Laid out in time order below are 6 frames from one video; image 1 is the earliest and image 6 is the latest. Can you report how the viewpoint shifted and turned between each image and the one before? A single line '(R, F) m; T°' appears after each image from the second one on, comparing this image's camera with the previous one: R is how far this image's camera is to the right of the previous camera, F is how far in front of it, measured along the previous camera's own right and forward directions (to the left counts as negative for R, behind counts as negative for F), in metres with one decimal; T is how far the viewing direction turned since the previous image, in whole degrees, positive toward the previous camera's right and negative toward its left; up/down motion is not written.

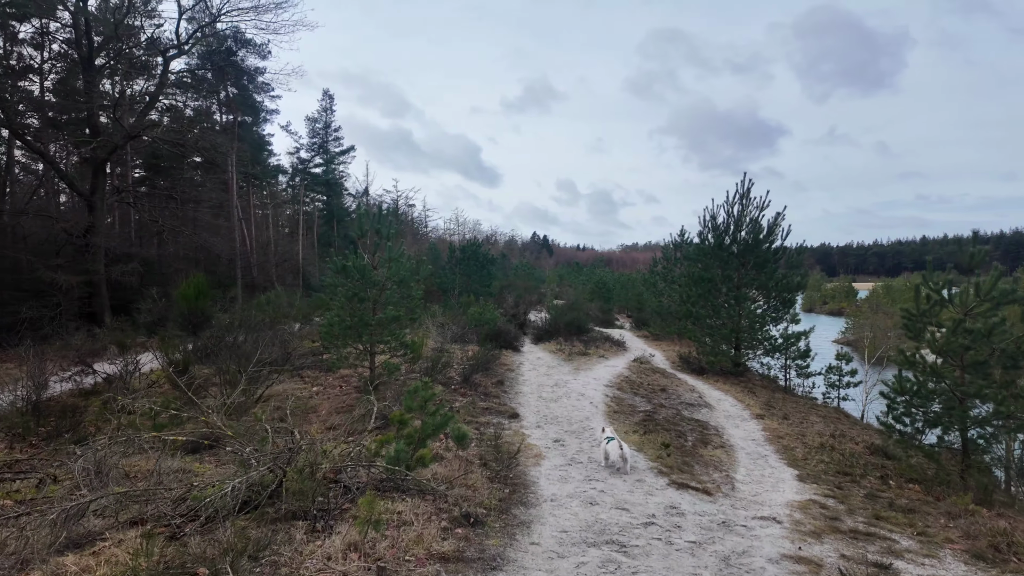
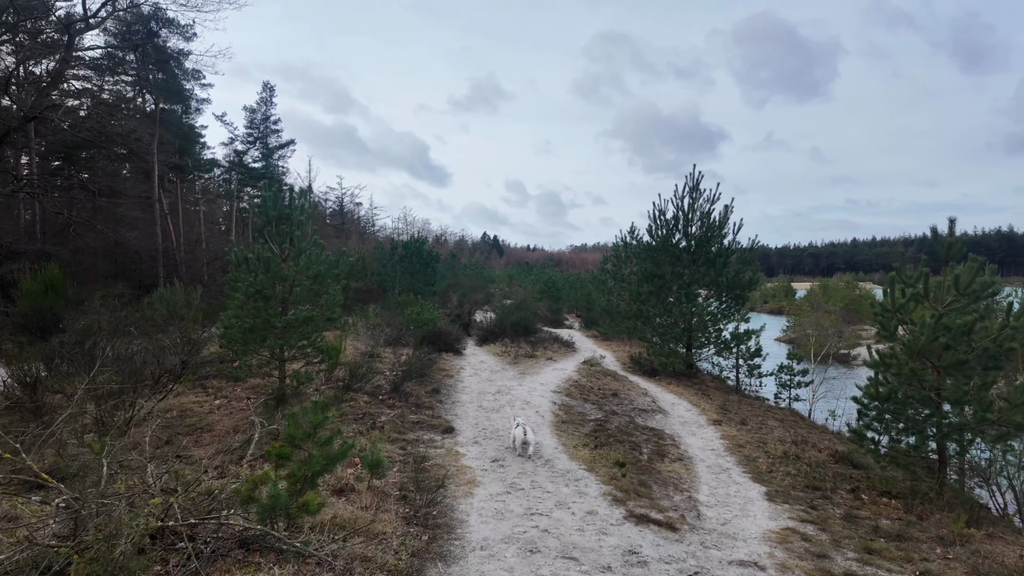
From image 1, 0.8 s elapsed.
(+0.3, +1.3) m; +5°
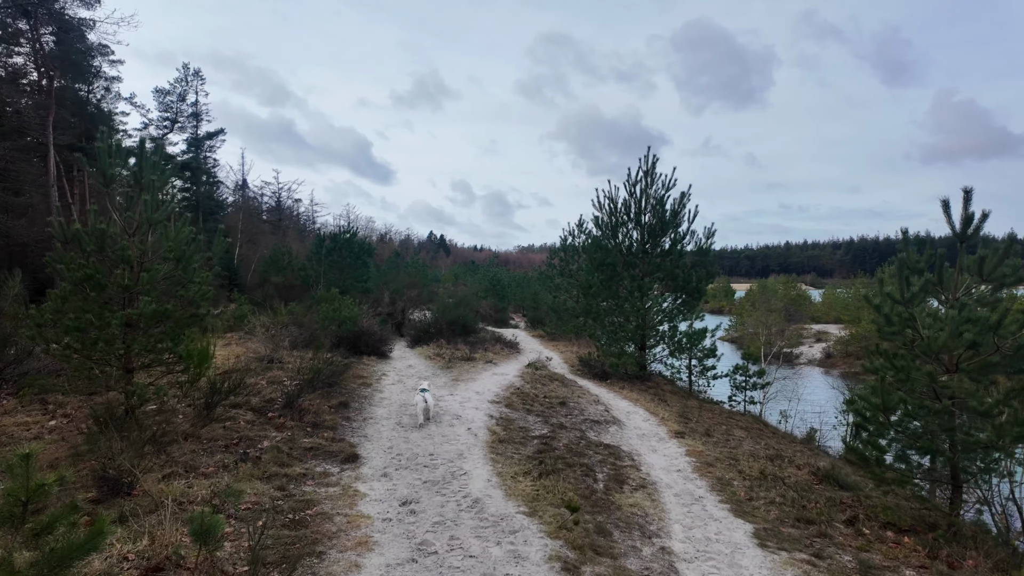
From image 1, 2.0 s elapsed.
(+0.3, +2.0) m; +5°
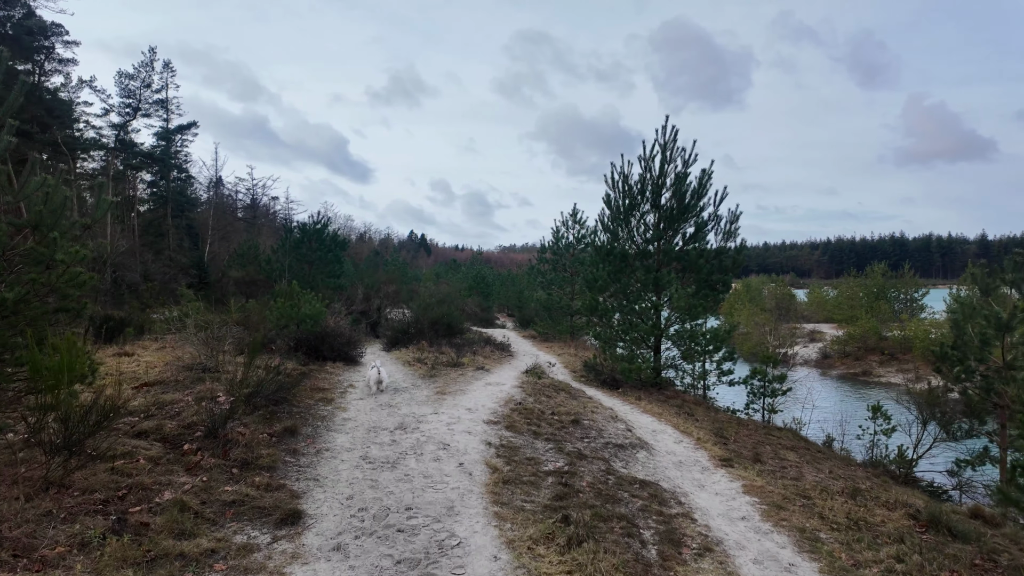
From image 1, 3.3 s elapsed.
(-0.3, +2.3) m; +2°
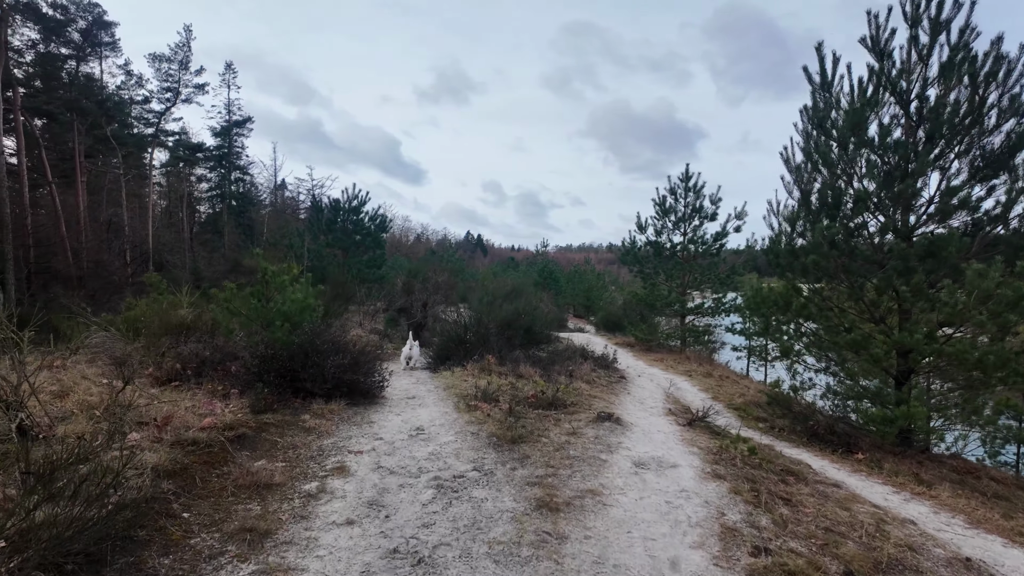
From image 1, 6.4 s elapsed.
(-1.0, +5.5) m; -5°
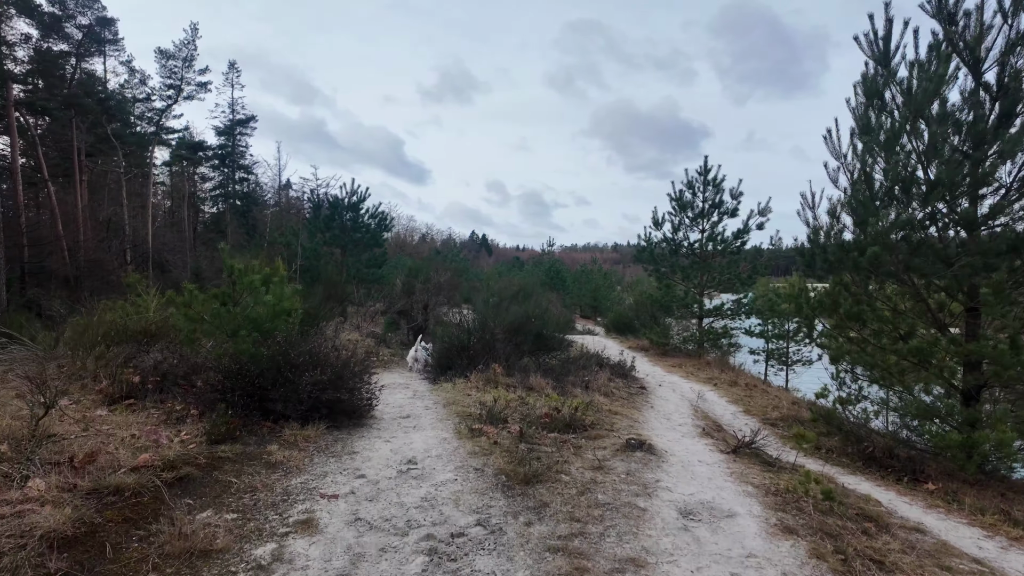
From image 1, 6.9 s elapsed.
(-0.1, +1.0) m; 0°
